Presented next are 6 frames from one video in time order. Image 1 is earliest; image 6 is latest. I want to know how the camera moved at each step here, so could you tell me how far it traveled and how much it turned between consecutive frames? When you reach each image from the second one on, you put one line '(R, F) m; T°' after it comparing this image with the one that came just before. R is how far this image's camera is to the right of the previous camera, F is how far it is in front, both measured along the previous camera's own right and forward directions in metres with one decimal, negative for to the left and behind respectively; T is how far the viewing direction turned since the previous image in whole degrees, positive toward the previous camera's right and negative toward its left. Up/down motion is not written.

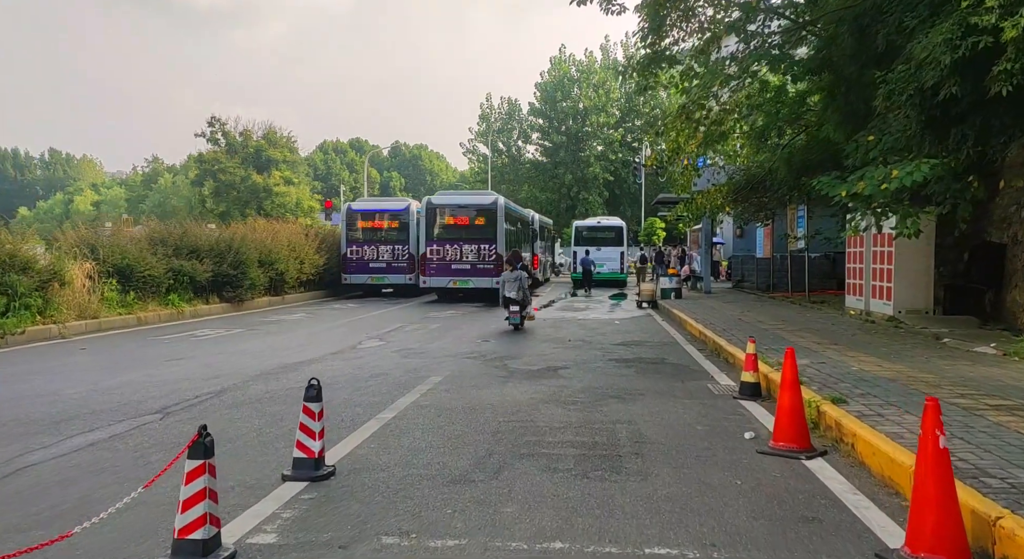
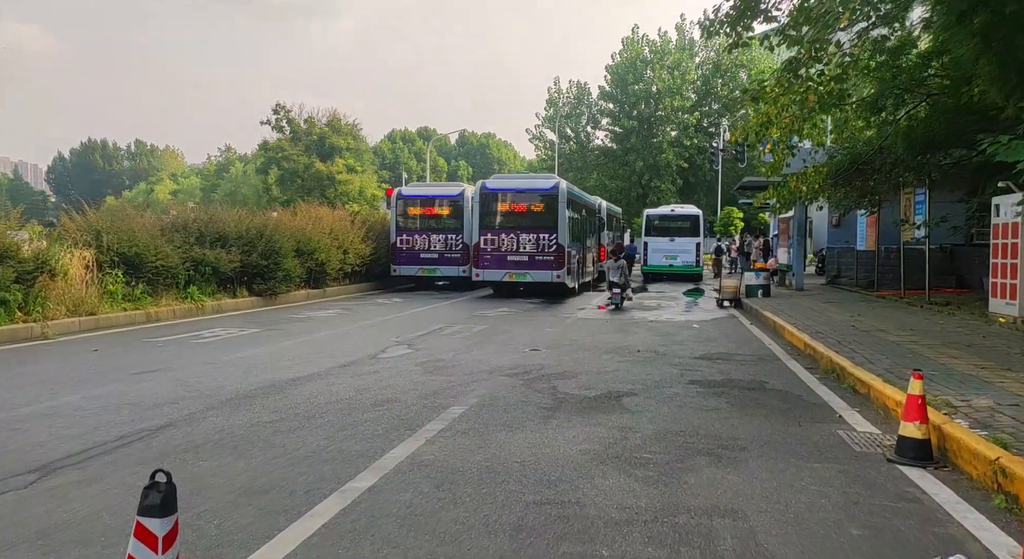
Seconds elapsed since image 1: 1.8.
(+0.2, +2.4) m; -5°
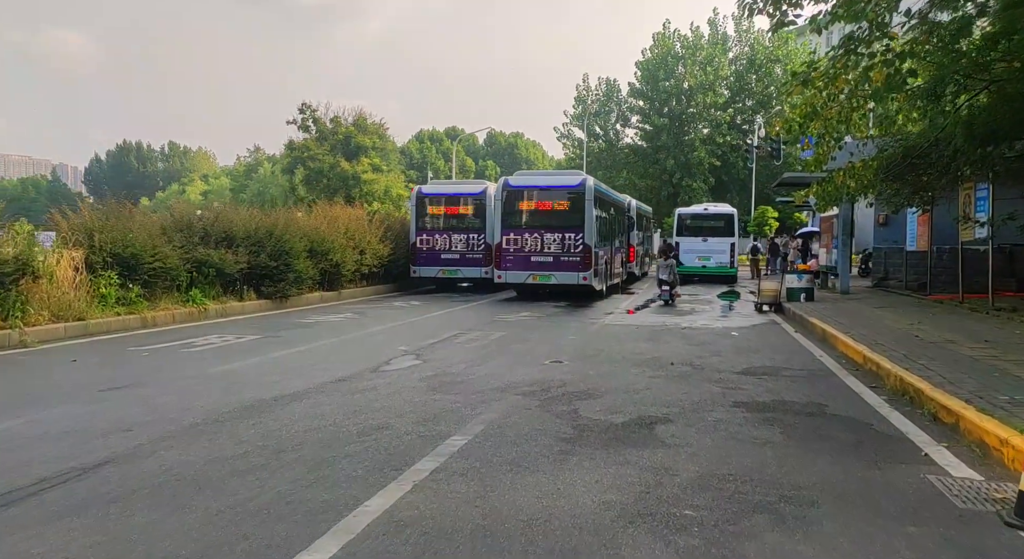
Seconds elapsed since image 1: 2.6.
(+0.1, +1.1) m; -2°
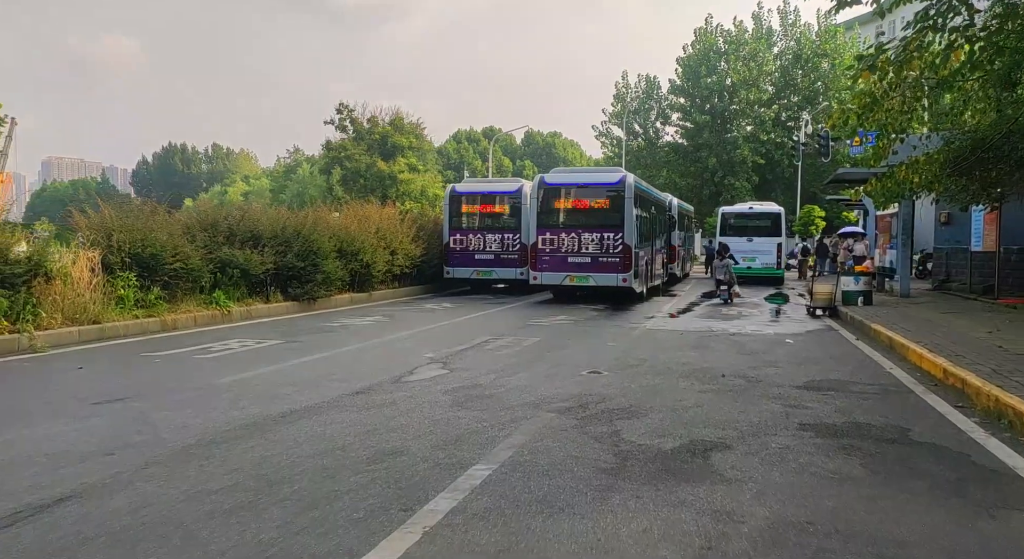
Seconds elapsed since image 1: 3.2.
(0.0, +0.8) m; -3°
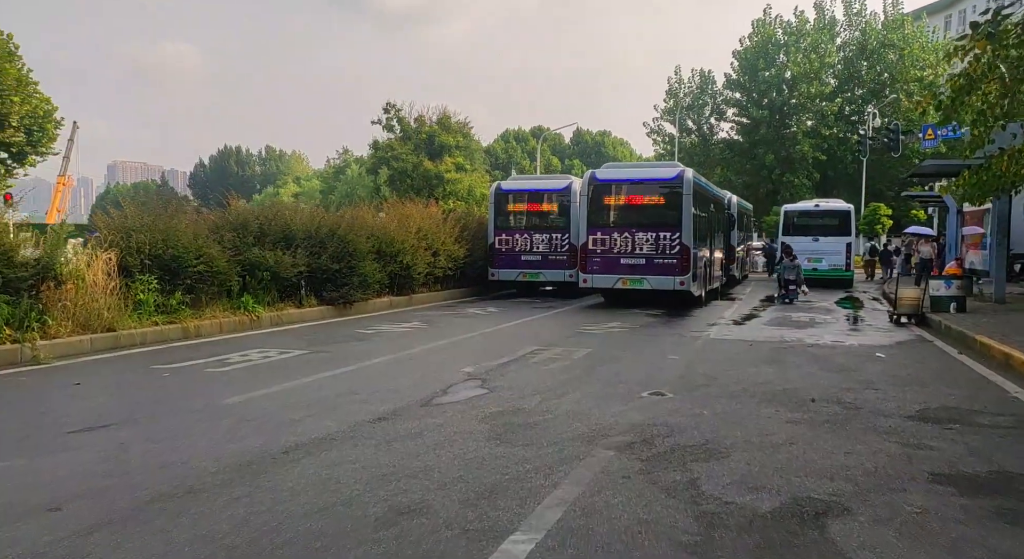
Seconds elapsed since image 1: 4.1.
(0.0, +1.2) m; -4°
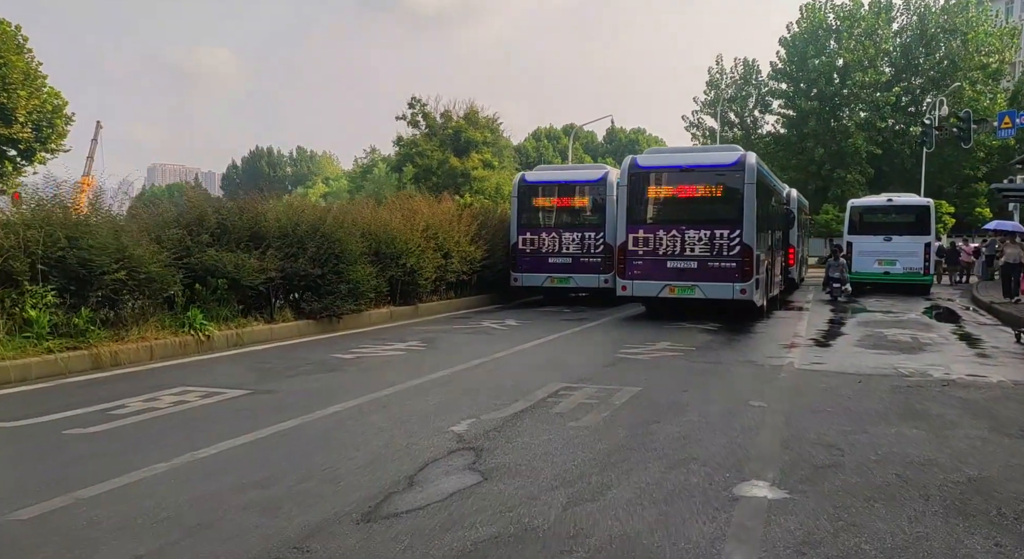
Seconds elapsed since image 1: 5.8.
(+0.1, +3.0) m; -2°
